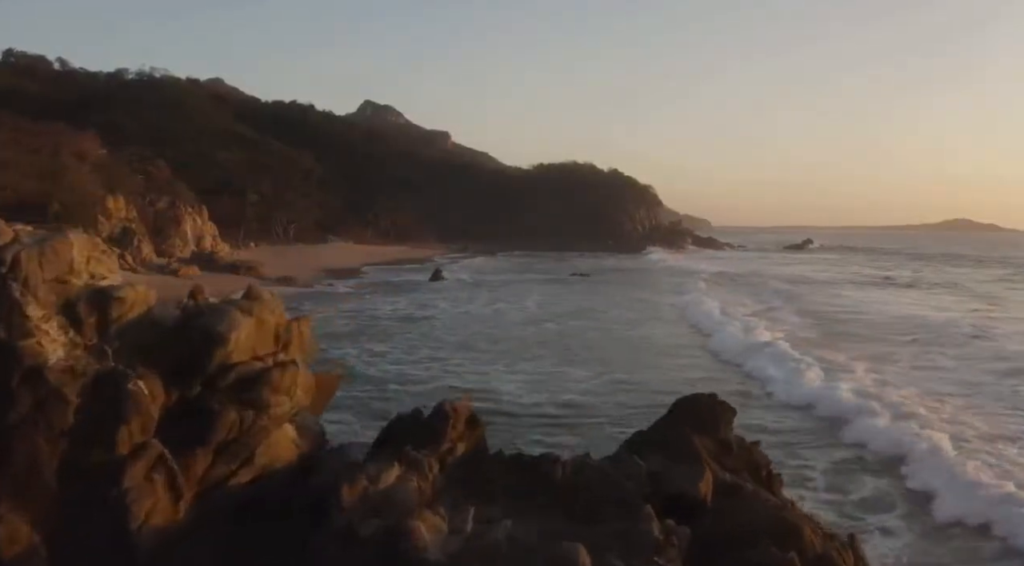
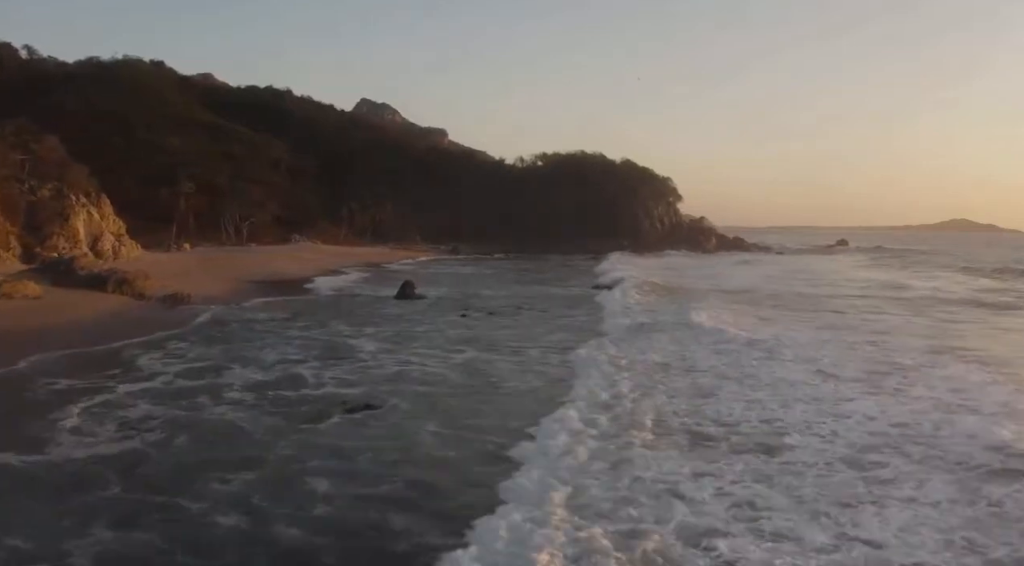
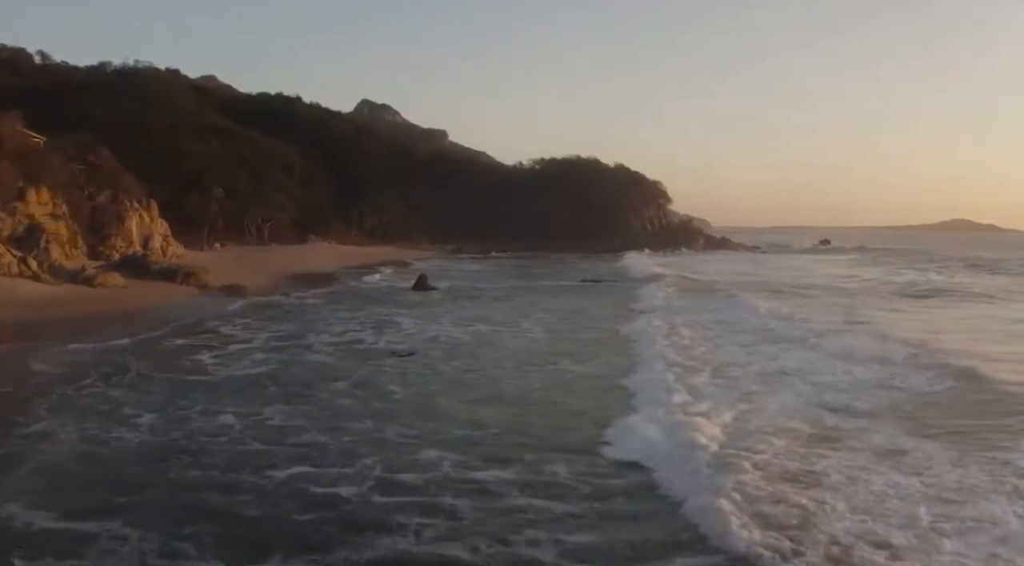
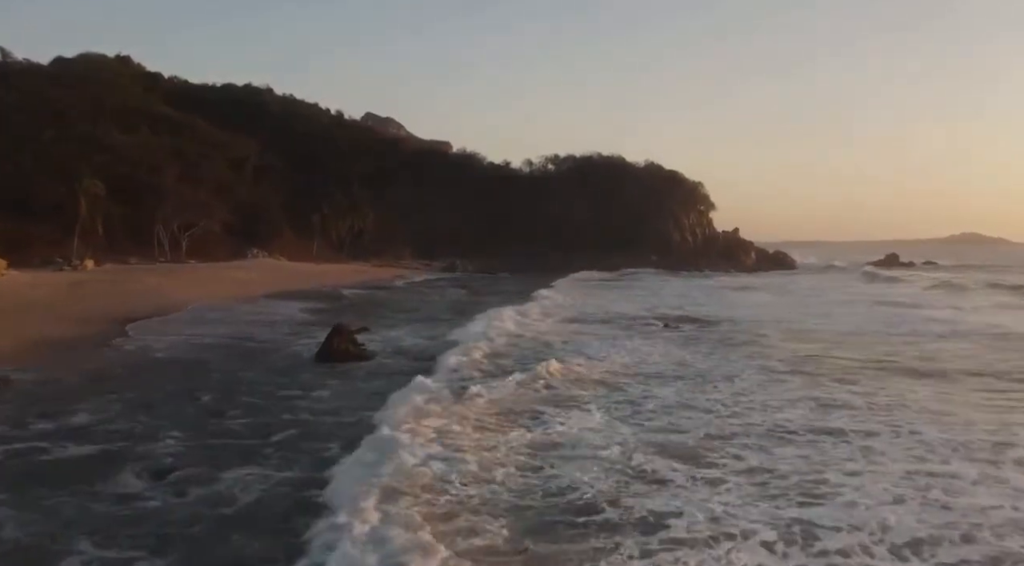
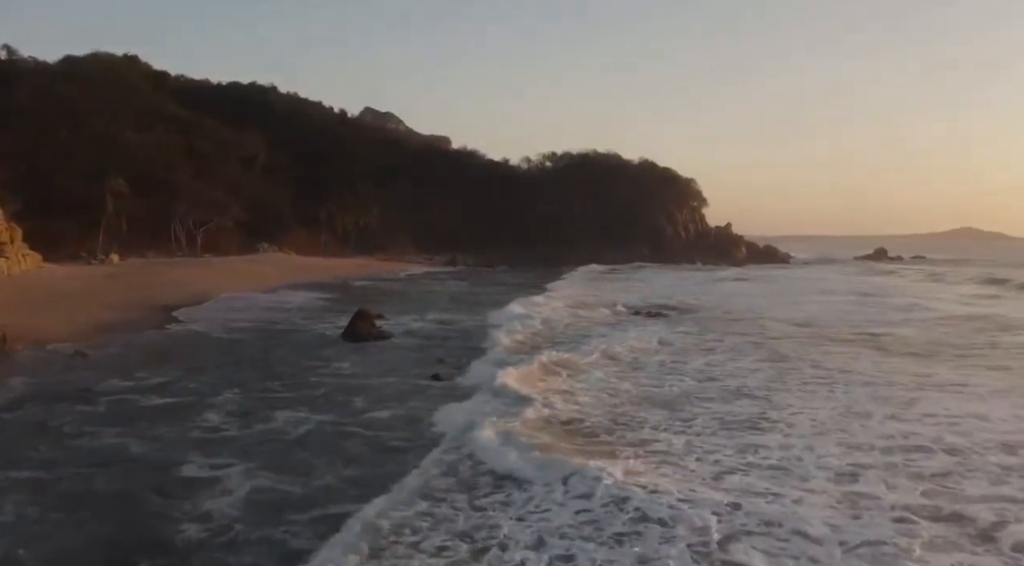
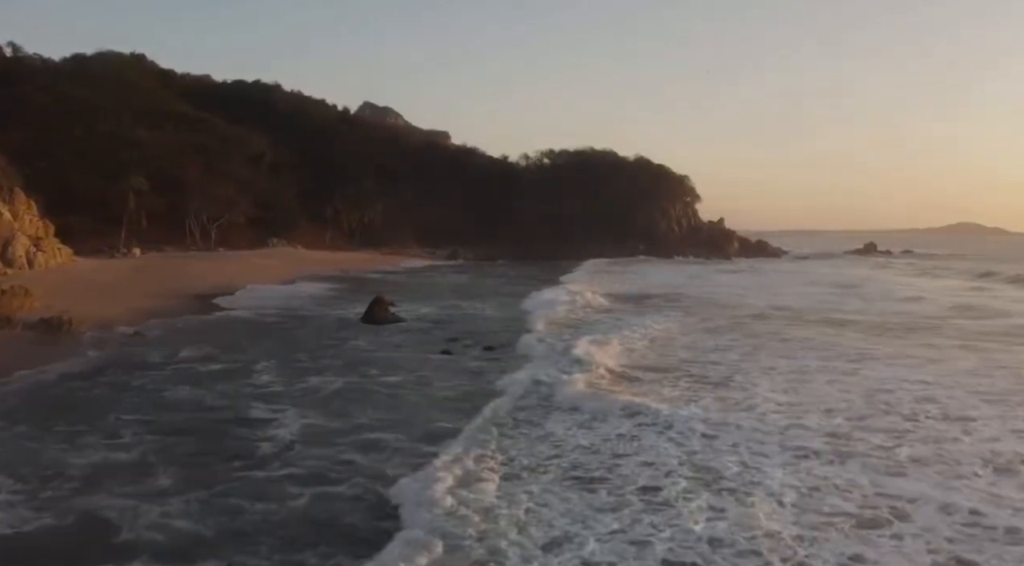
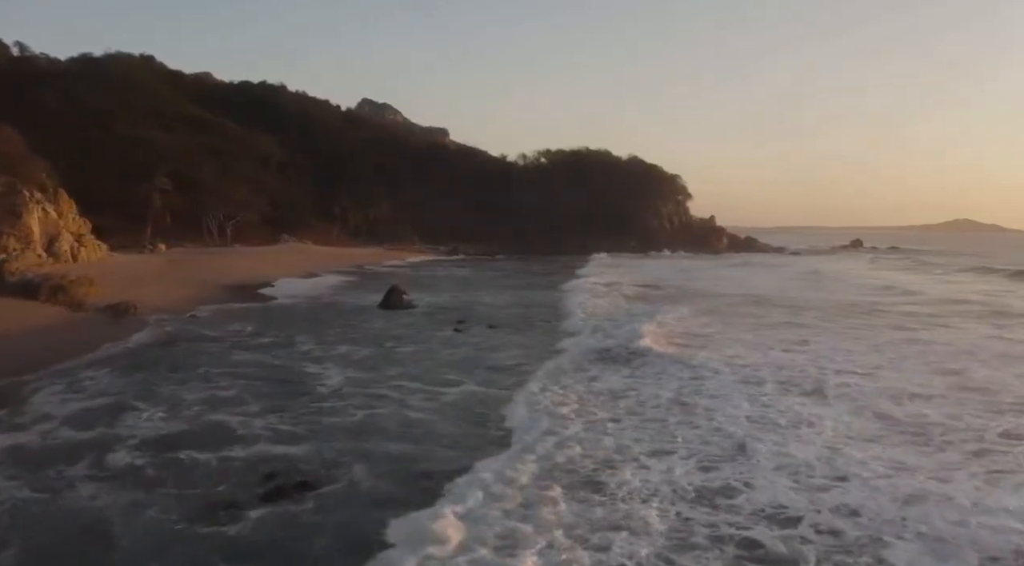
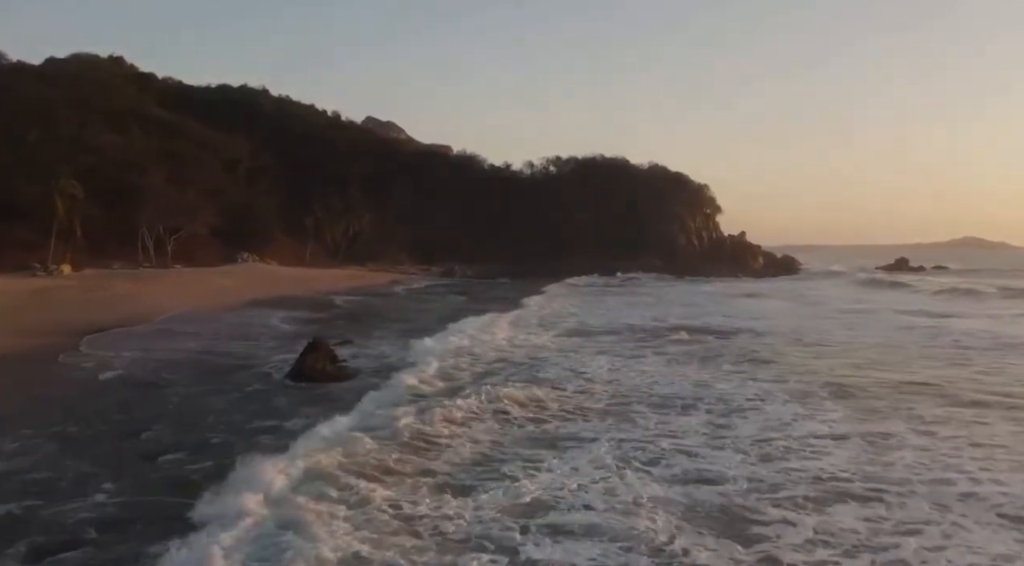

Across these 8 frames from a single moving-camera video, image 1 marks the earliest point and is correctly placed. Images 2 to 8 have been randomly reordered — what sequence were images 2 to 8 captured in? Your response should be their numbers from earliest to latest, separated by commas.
3, 2, 7, 6, 5, 4, 8
